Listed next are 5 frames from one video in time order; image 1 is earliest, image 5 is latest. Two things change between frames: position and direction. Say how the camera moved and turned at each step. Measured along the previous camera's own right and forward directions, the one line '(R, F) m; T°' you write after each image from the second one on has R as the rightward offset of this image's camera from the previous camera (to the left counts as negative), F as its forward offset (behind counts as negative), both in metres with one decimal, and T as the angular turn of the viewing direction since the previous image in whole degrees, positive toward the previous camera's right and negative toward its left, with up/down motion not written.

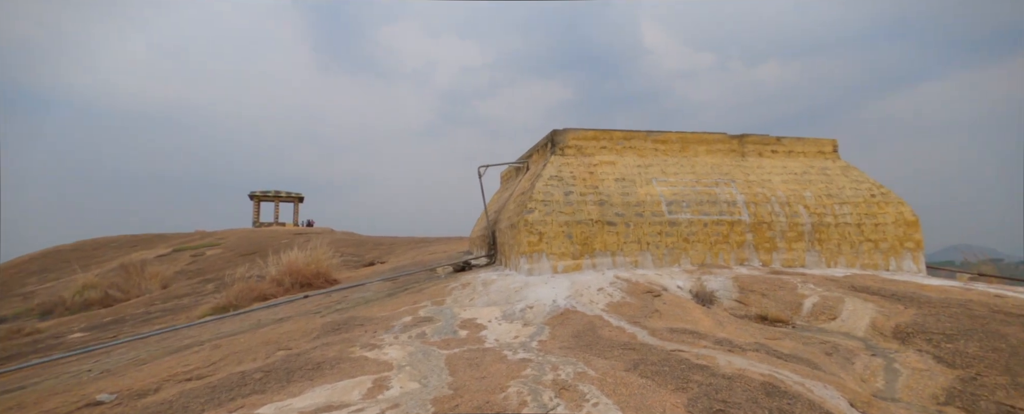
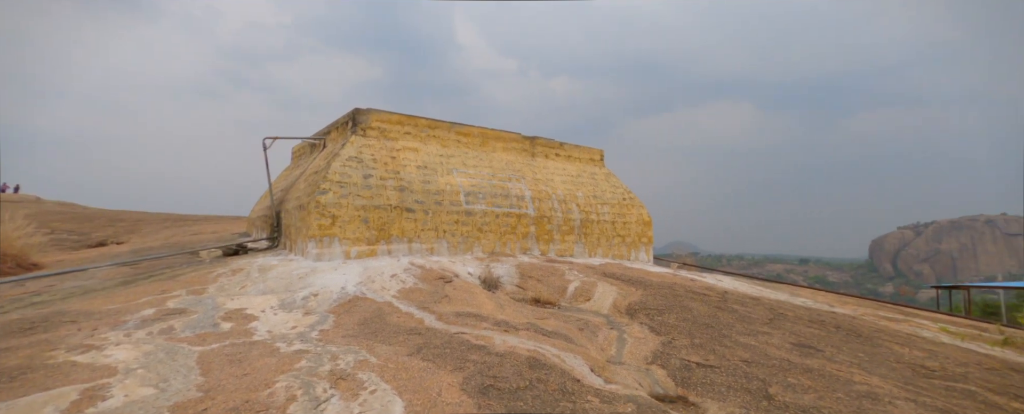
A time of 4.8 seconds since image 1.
(+0.7, -0.1) m; +21°
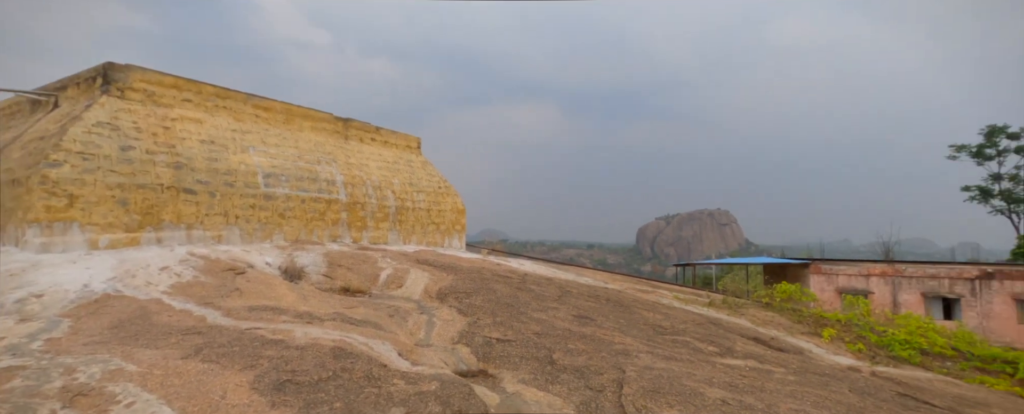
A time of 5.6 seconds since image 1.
(+0.6, -0.2) m; +19°
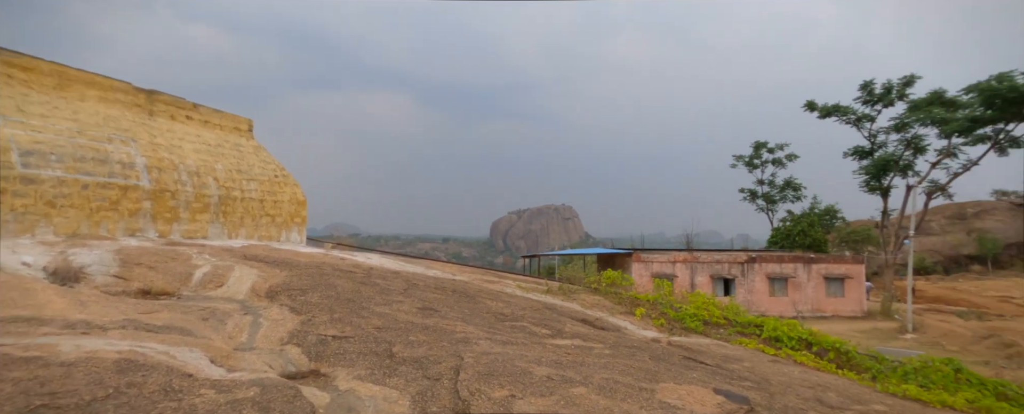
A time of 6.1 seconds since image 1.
(+0.6, -0.2) m; +15°
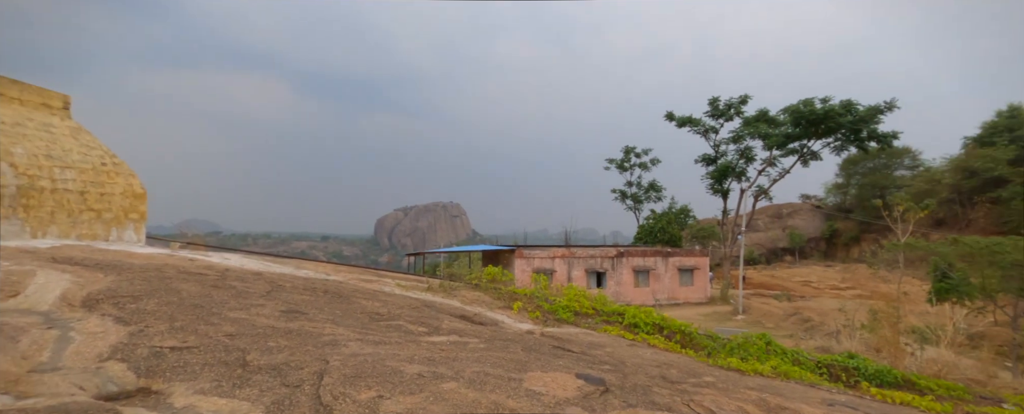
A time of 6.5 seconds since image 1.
(+0.6, -0.1) m; +12°
